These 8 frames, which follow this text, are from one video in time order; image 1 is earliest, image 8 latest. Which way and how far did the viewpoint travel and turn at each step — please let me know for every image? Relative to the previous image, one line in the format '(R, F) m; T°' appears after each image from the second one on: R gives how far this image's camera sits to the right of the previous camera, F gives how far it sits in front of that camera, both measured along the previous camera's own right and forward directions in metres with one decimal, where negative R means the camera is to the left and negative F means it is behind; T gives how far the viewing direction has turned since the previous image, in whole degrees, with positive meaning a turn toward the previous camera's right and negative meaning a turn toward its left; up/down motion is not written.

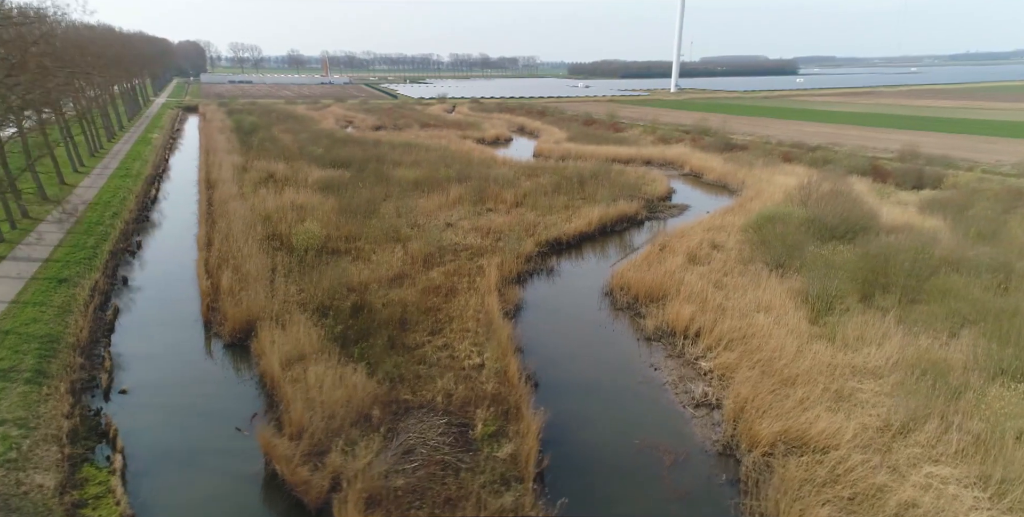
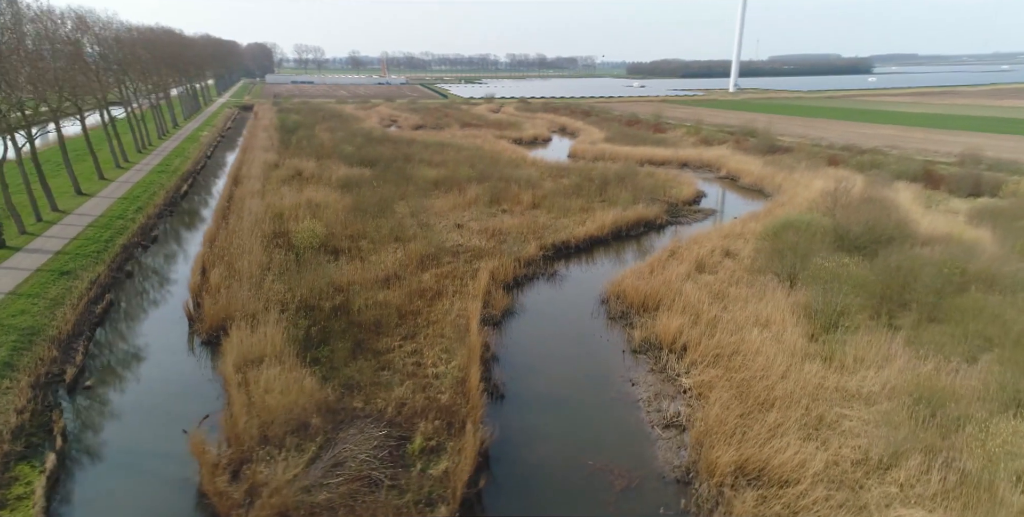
(+1.1, +0.3) m; -5°
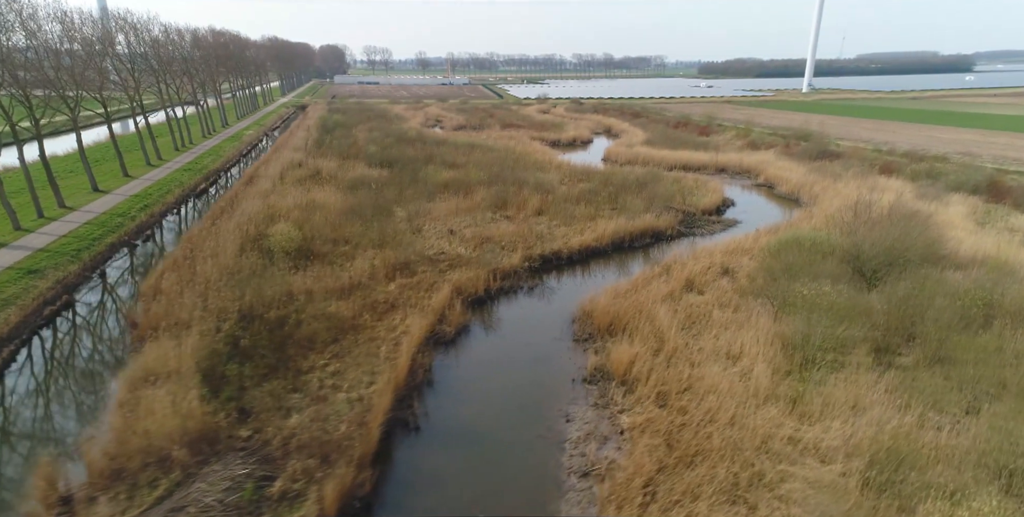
(+1.7, +0.8) m; -5°
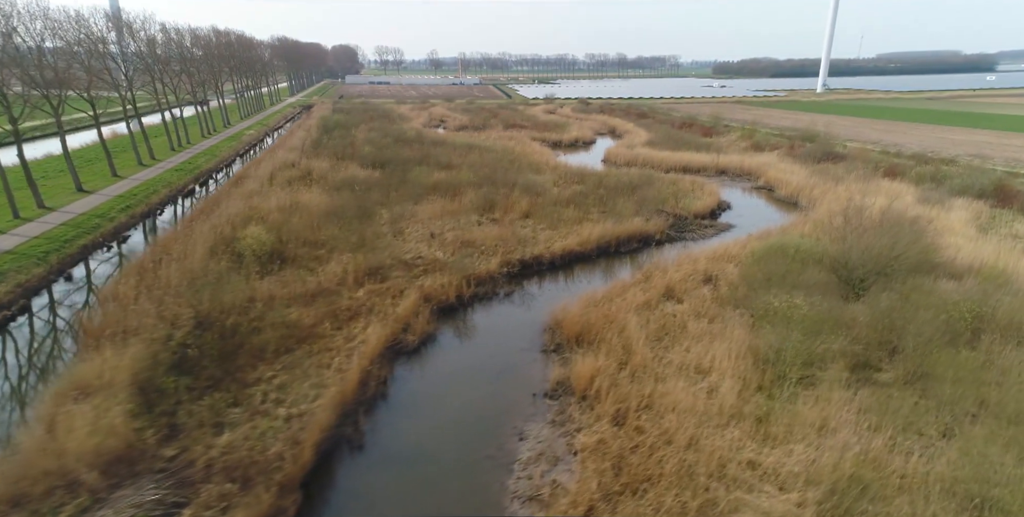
(+0.7, +0.4) m; -1°
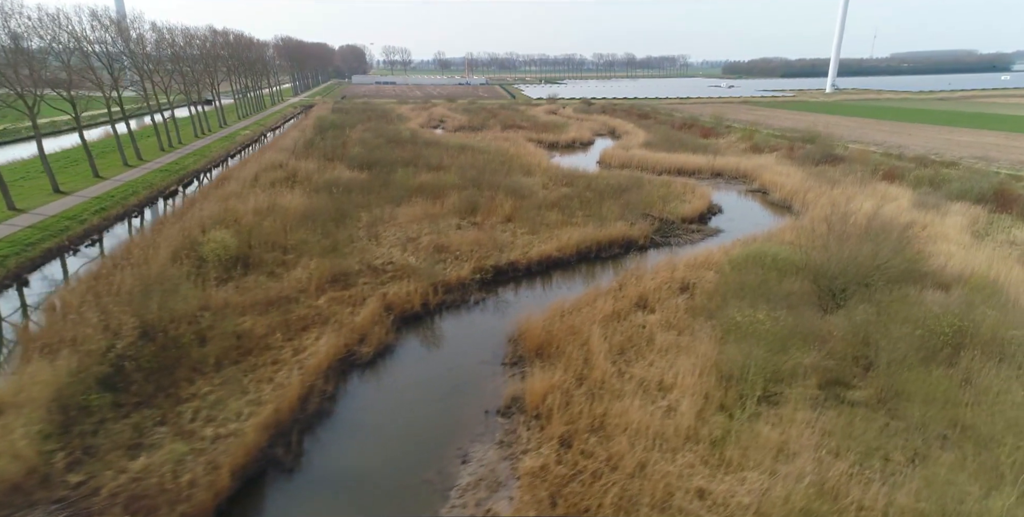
(+0.8, +0.4) m; -1°
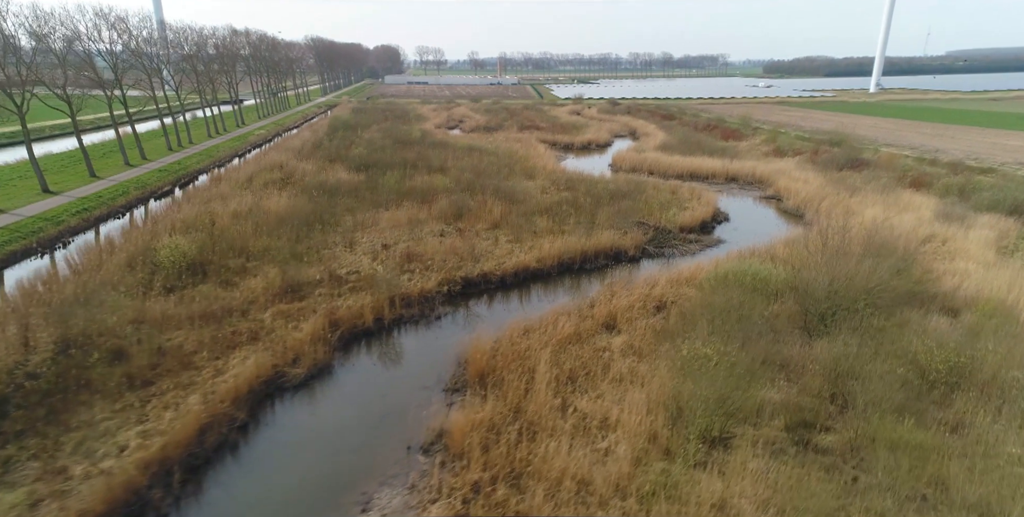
(+1.3, +0.8) m; -3°
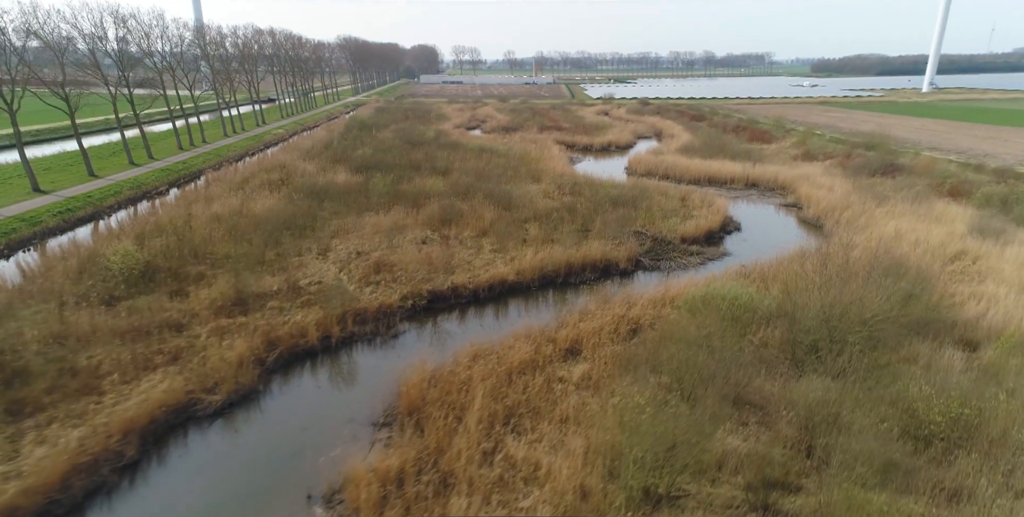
(+1.3, +1.0) m; -3°
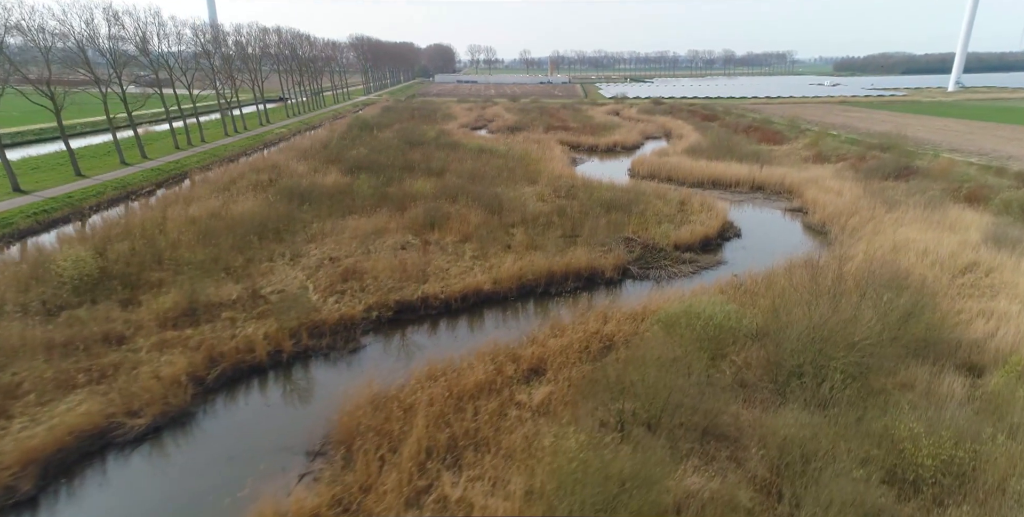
(+0.8, +0.7) m; -1°
